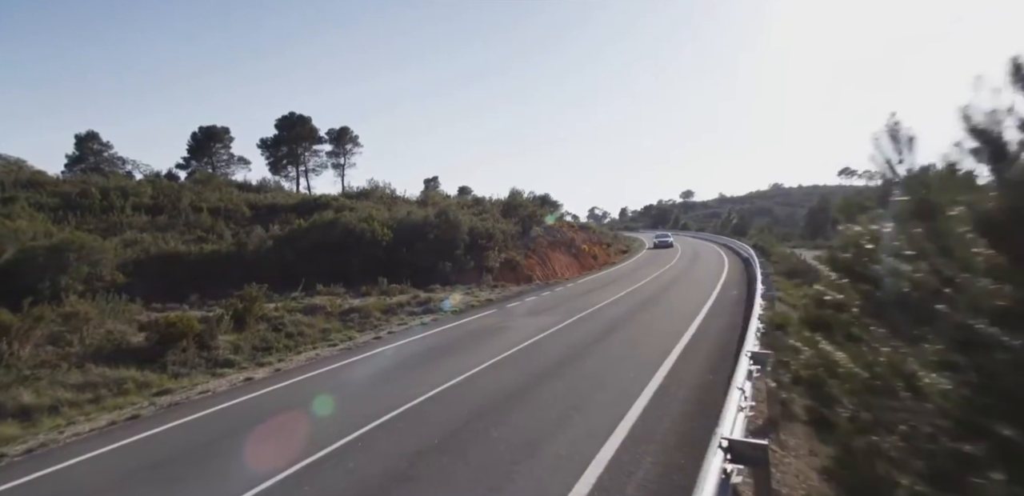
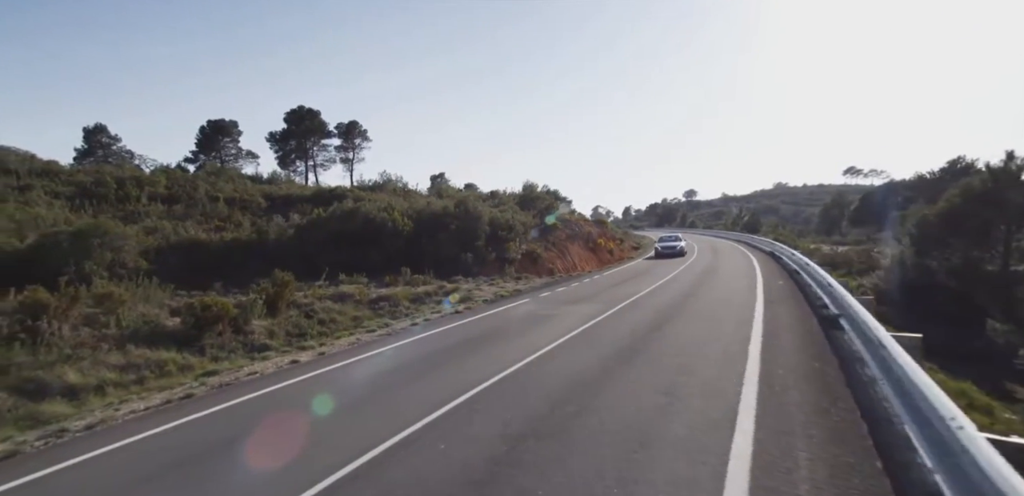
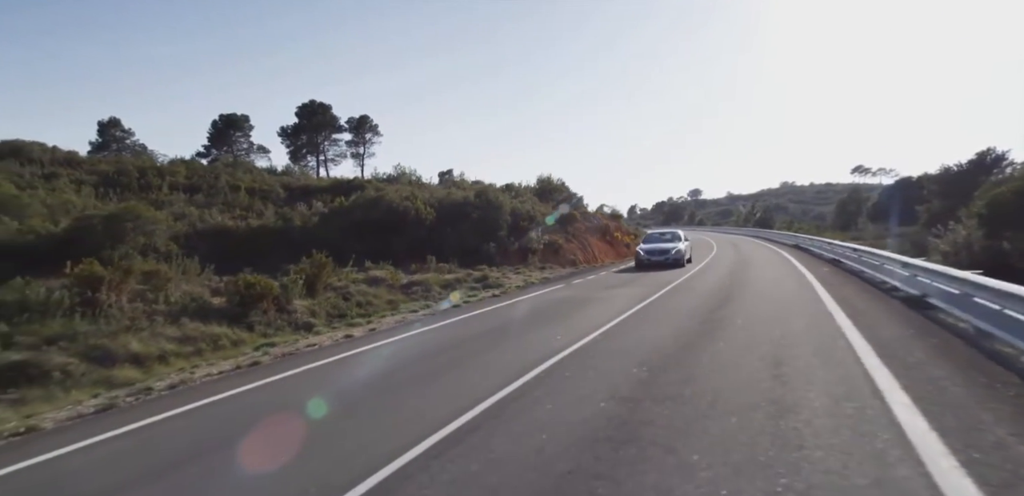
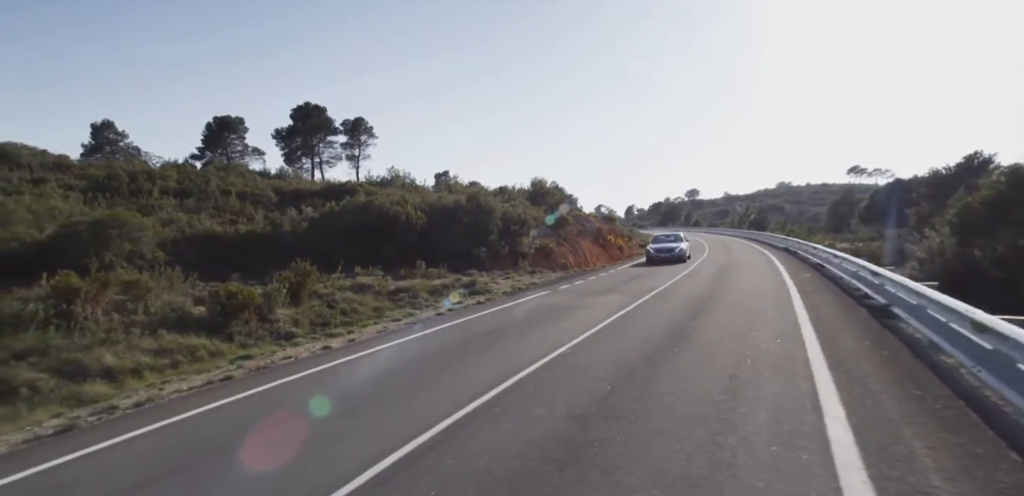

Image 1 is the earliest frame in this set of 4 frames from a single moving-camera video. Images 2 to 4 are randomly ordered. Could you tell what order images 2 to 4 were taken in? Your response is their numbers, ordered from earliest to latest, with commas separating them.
2, 4, 3
